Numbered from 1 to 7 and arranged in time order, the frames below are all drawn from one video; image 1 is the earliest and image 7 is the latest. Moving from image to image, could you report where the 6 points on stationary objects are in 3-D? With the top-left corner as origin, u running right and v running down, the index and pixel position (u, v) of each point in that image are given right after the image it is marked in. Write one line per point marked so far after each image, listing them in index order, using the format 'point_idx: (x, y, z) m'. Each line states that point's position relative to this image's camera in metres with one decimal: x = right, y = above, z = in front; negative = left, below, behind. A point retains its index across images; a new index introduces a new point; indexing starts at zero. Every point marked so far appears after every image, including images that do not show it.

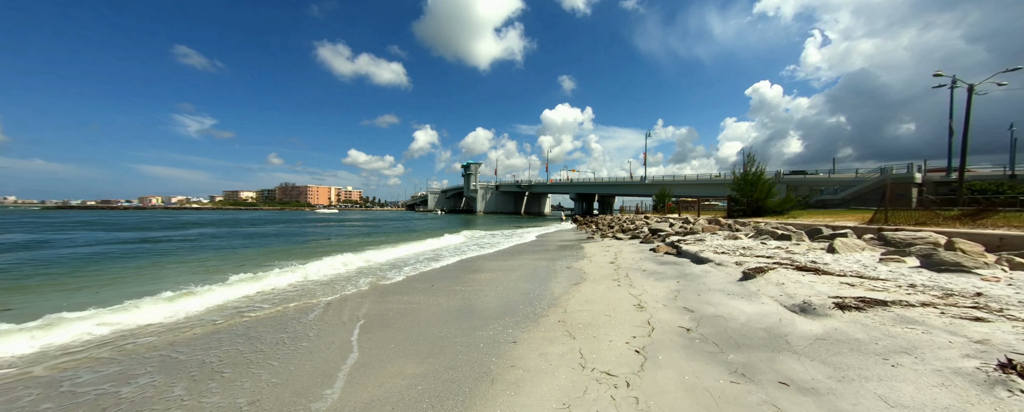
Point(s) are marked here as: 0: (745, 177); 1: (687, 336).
0: (+14.4, +1.7, +20.1) m
1: (+2.4, -1.8, +4.4) m
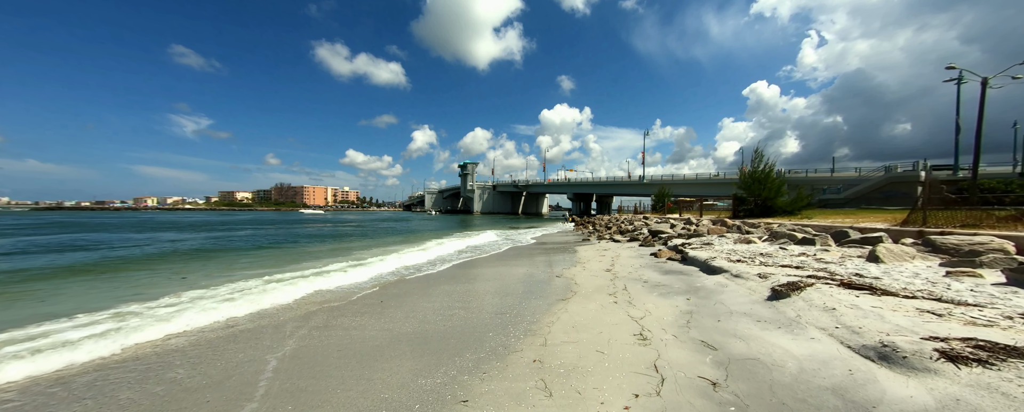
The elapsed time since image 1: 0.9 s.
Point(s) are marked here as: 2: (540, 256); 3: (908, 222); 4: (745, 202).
0: (+13.8, +1.7, +18.7) m
1: (+1.8, -1.7, +2.9) m
2: (+1.5, -2.3, +16.9) m
3: (+11.6, -0.5, +9.6) m
4: (+13.7, +0.2, +19.1) m
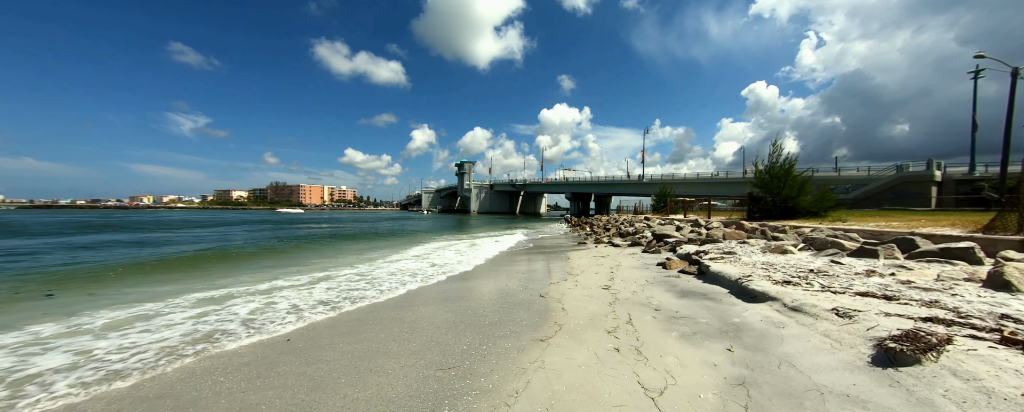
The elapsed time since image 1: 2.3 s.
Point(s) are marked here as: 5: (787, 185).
0: (+13.2, +1.7, +16.5) m
1: (+1.2, -1.7, +0.8) m
2: (+0.8, -2.2, +14.7) m
3: (+10.9, -0.5, +7.4) m
4: (+13.0, +0.2, +17.0) m
5: (+13.6, +1.0, +15.9) m
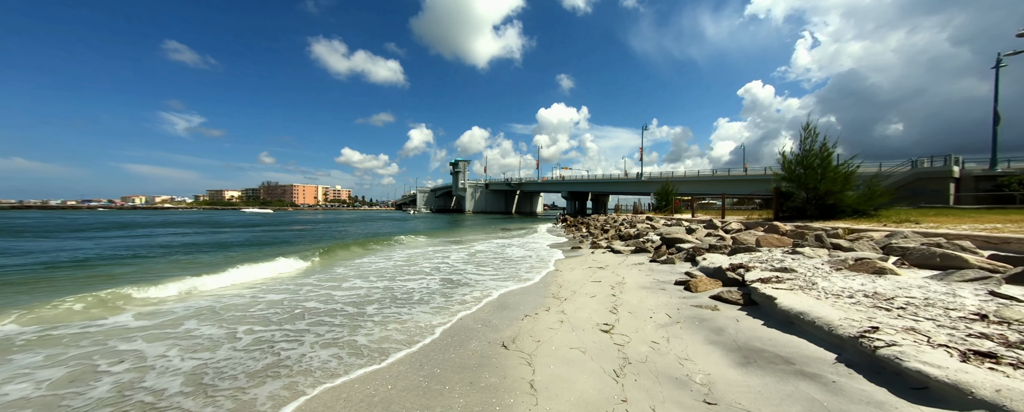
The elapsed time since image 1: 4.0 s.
0: (+12.3, +1.8, +13.7) m
1: (+0.4, -1.7, -2.2) m
2: (0.0, -2.2, +11.7) m
3: (+10.1, -0.4, +4.5) m
4: (+12.1, +0.3, +14.1) m
5: (+12.7, +1.1, +13.1) m
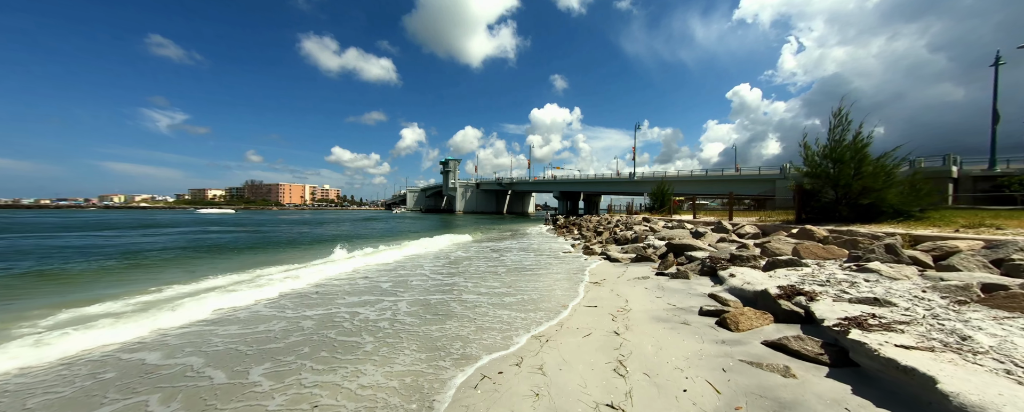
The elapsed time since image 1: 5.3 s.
0: (+11.5, +1.8, +11.6) m
1: (0.0, -1.7, -4.5) m
2: (-0.8, -2.1, +9.4) m
3: (+9.5, -0.4, +2.5) m
4: (+11.3, +0.3, +12.1) m
5: (+11.9, +1.1, +11.0) m
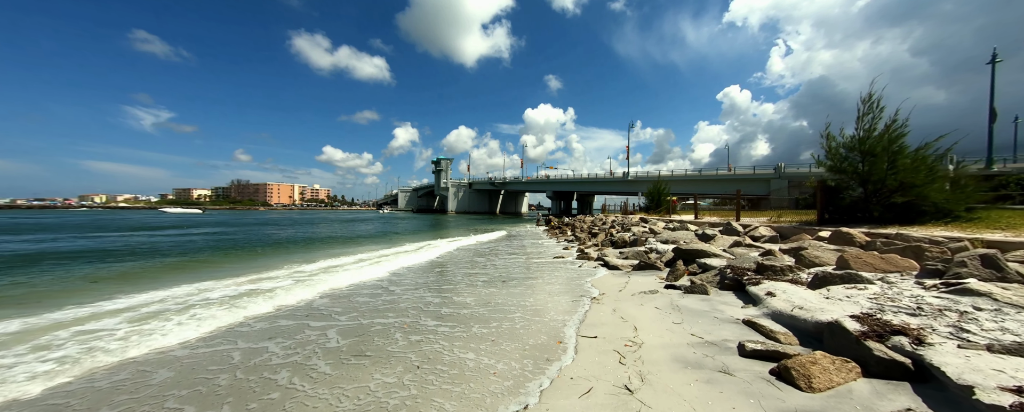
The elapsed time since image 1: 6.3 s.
0: (+11.0, +1.8, +10.2) m
1: (-0.2, -1.6, -6.1) m
2: (-1.2, -2.1, +7.7) m
3: (+9.2, -0.4, +1.0) m
4: (+10.8, +0.3, +10.6) m
5: (+11.4, +1.1, +9.6) m
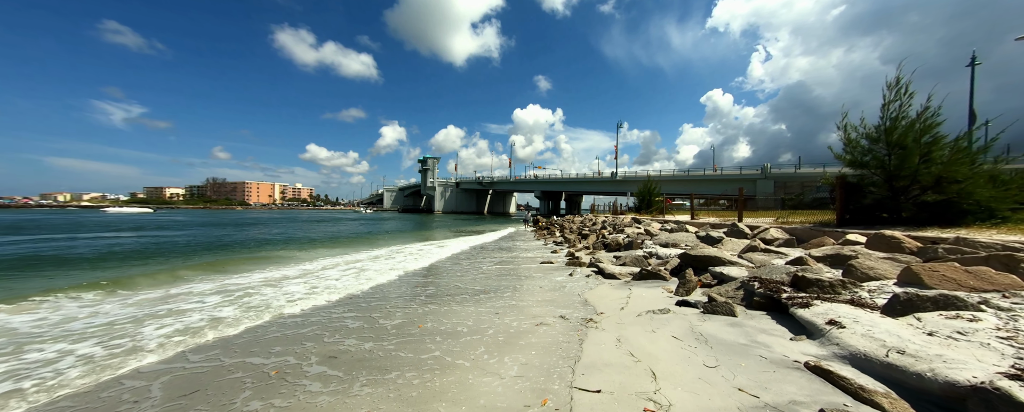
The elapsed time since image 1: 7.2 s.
0: (+10.4, +1.9, +8.9) m
1: (-0.2, -1.6, -7.8) m
2: (-1.7, -2.1, +6.1) m
3: (+9.0, -0.3, -0.3) m
4: (+10.2, +0.3, +9.4) m
5: (+10.9, +1.2, +8.4) m
